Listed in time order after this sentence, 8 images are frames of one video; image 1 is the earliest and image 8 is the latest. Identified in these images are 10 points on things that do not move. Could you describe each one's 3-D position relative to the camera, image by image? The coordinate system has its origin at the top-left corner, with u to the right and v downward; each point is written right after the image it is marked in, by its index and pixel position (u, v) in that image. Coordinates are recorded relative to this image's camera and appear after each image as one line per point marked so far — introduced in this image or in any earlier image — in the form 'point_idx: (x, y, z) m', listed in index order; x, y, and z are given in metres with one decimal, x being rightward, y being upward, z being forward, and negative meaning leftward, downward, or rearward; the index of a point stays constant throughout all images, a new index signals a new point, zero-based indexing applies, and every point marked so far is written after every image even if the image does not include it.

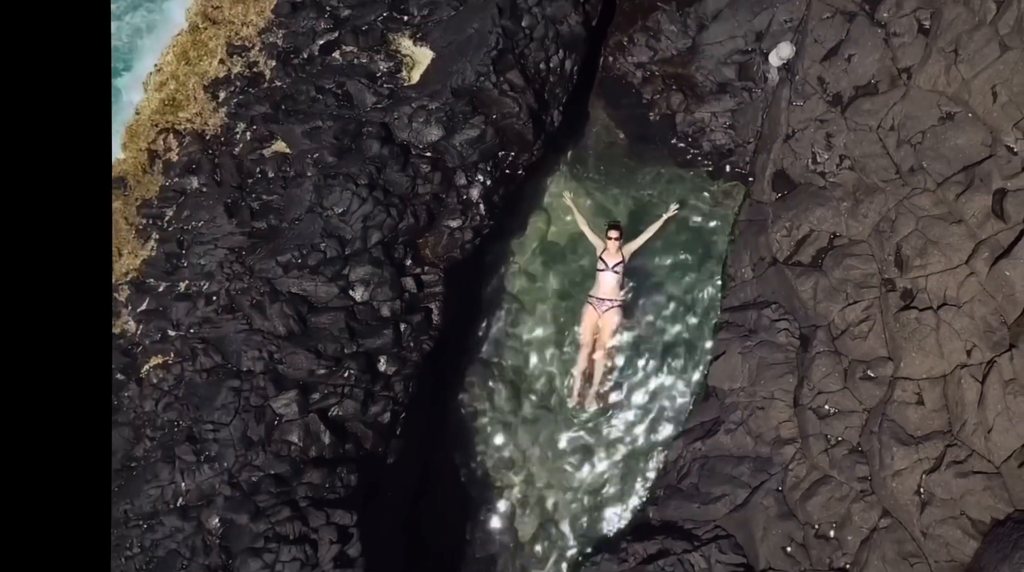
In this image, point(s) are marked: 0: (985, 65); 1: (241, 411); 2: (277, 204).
0: (+3.9, +1.9, +7.6) m
1: (-2.3, -1.1, +8.2) m
2: (-2.2, +0.8, +8.9) m
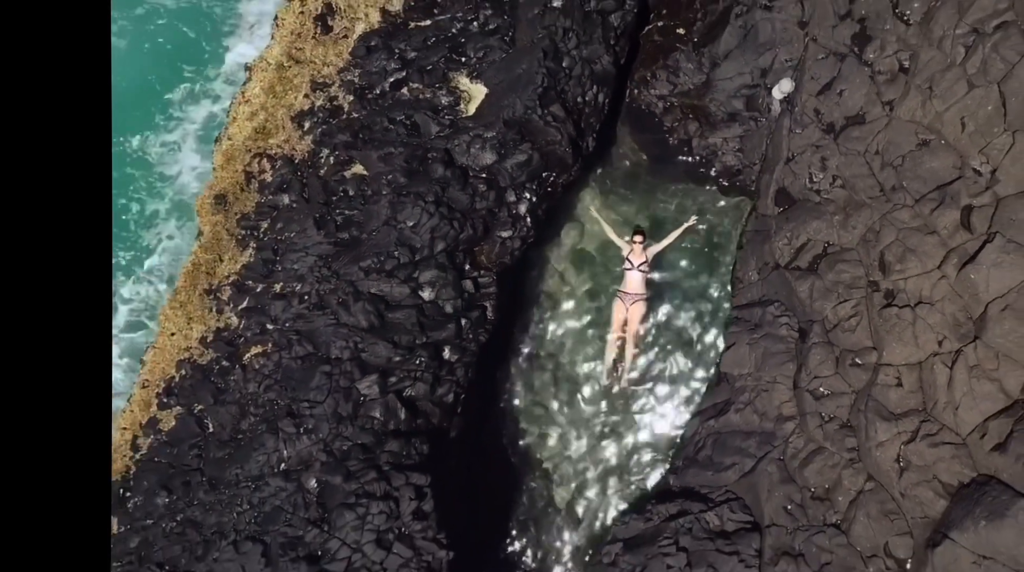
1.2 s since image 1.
0: (+4.4, +1.9, +9.2) m
1: (-1.9, -1.1, +9.9) m
2: (-1.7, +0.8, +10.6) m
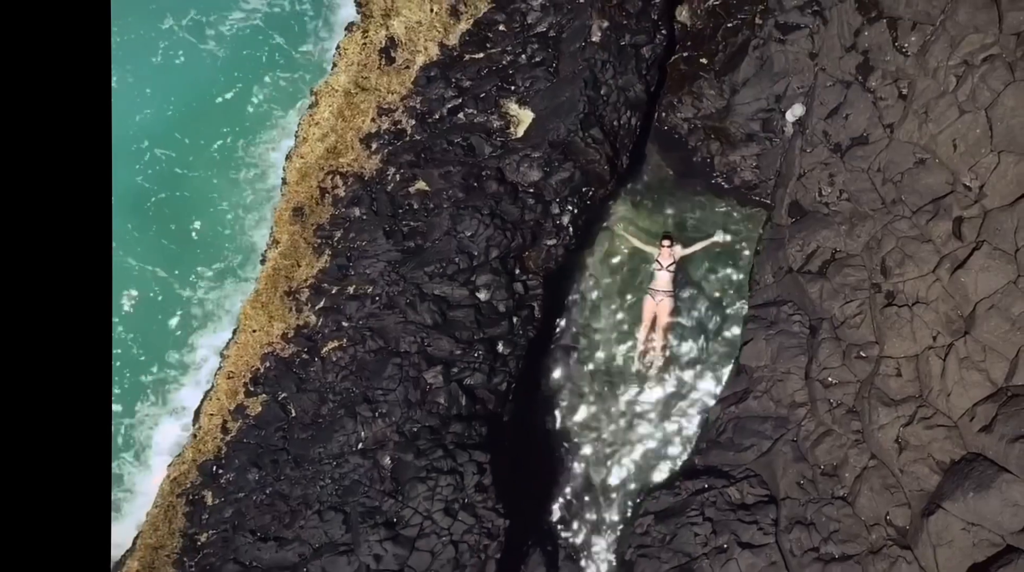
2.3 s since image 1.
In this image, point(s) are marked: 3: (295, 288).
0: (+5.0, +1.9, +10.6) m
1: (-1.3, -1.1, +11.3) m
2: (-1.1, +0.7, +12.0) m
3: (-2.8, 0.0, +12.2) m
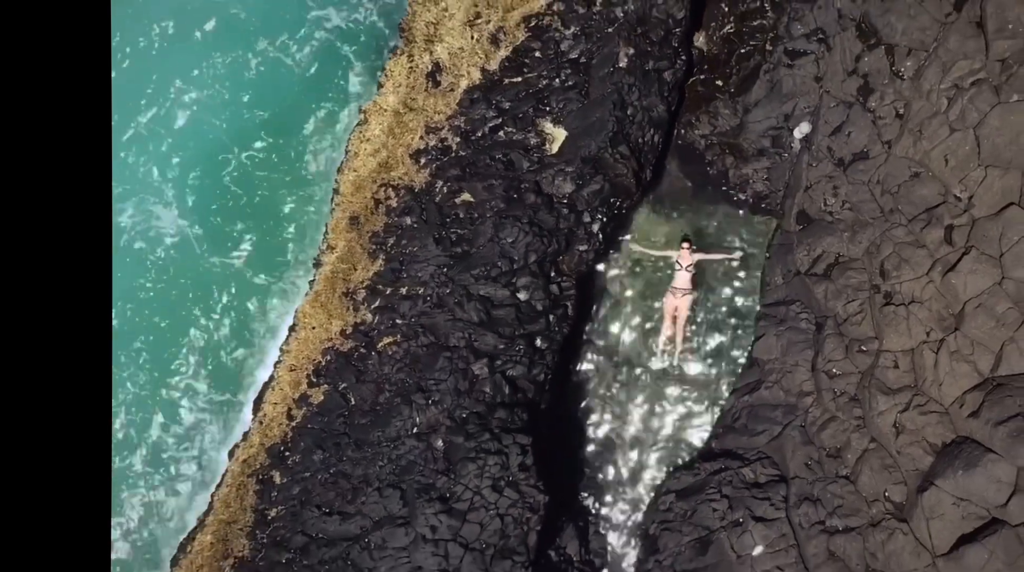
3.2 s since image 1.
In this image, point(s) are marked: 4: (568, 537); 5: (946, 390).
0: (+5.5, +1.8, +11.9) m
1: (-0.8, -1.1, +12.6) m
2: (-0.6, +0.7, +13.3) m
3: (-2.3, 0.0, +13.5) m
4: (+0.8, -3.5, +13.0) m
5: (+5.3, -1.3, +11.4) m
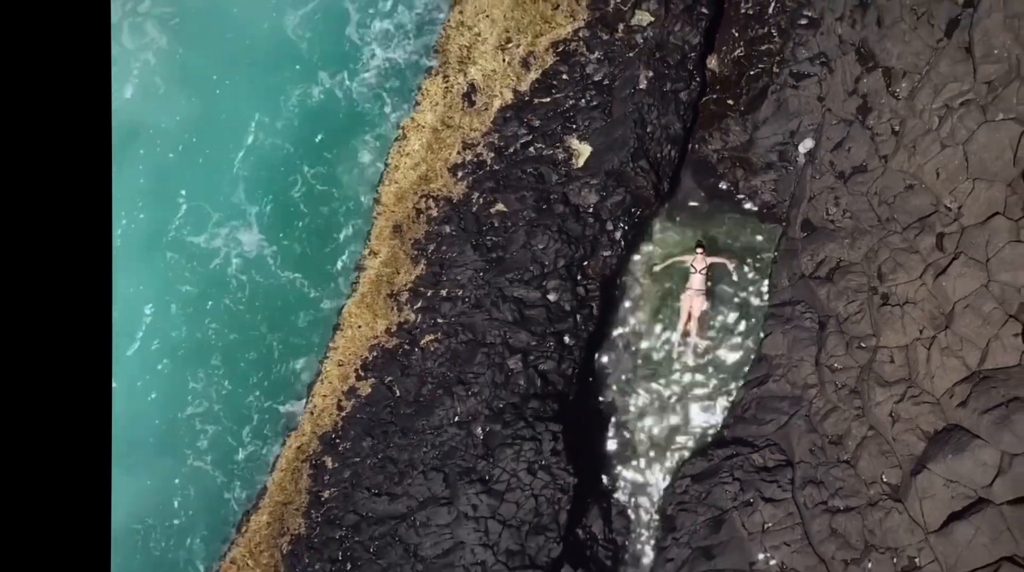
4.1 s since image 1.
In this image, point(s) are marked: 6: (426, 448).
0: (+5.9, +1.8, +13.2) m
1: (-0.3, -1.2, +13.9) m
2: (-0.2, +0.7, +14.6) m
3: (-1.8, -0.1, +14.8) m
4: (+1.2, -3.5, +14.3) m
5: (+5.8, -1.3, +12.7) m
6: (-1.3, -2.4, +13.8) m
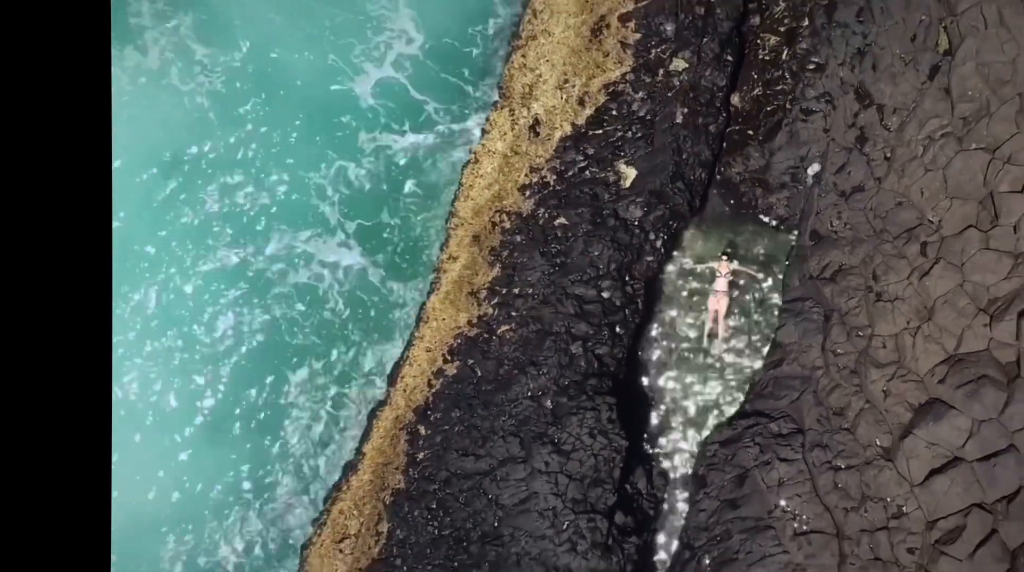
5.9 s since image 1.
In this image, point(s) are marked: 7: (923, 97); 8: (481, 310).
0: (+7.0, +1.8, +16.3) m
1: (+0.8, -1.2, +17.0) m
2: (+1.0, +0.7, +17.8) m
3: (-0.7, -0.1, +18.0) m
4: (+2.4, -3.5, +17.5) m
5: (+6.9, -1.3, +15.8) m
6: (-0.1, -2.4, +17.0) m
7: (+7.2, +3.3, +16.4) m
8: (-0.6, -0.5, +17.9) m
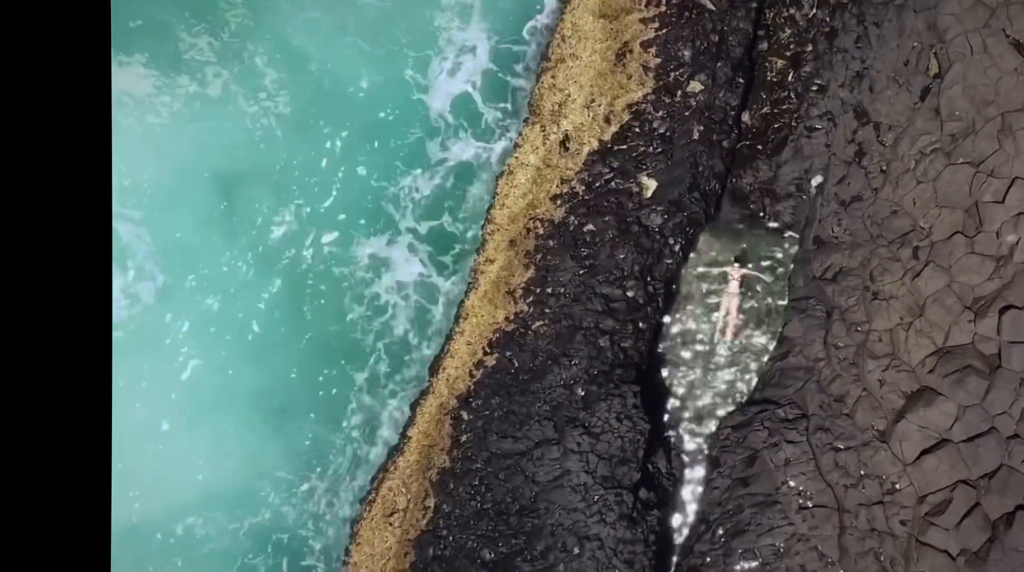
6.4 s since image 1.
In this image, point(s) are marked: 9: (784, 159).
0: (+7.7, +1.8, +18.3) m
1: (+1.5, -1.2, +19.0) m
2: (+1.7, +0.7, +19.7) m
3: (0.0, -0.1, +19.9) m
4: (+3.1, -3.5, +19.4) m
5: (+7.6, -1.3, +17.8) m
6: (+0.5, -2.4, +19.0) m
7: (+7.9, +3.3, +18.4) m
8: (+0.1, -0.5, +19.9) m
9: (+5.9, +2.7, +20.4) m
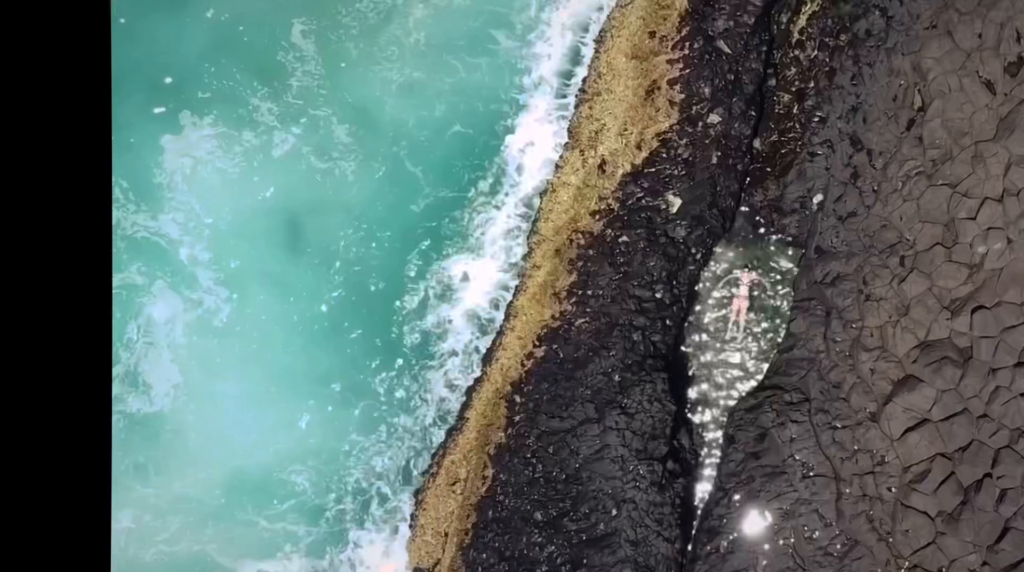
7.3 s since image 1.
0: (+8.9, +1.7, +21.7) m
1: (+2.6, -1.2, +22.4) m
2: (+2.8, +0.6, +23.1) m
3: (+1.1, -0.1, +23.3) m
4: (+4.2, -3.6, +22.8) m
5: (+8.7, -1.4, +21.2) m
6: (+1.7, -2.5, +22.4) m
7: (+9.0, +3.2, +21.7) m
8: (+1.2, -0.5, +23.2) m
9: (+7.0, +2.6, +23.8) m
